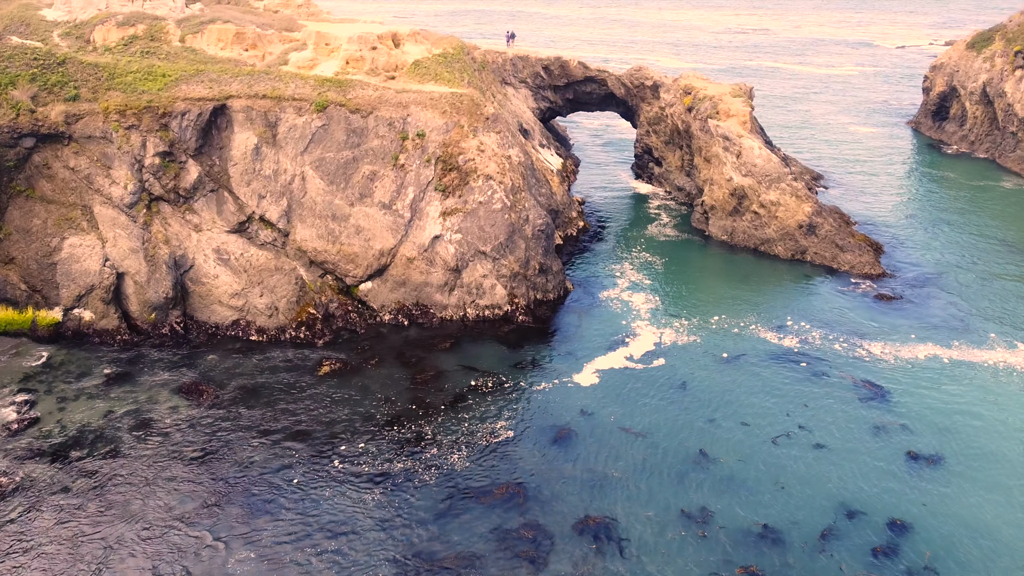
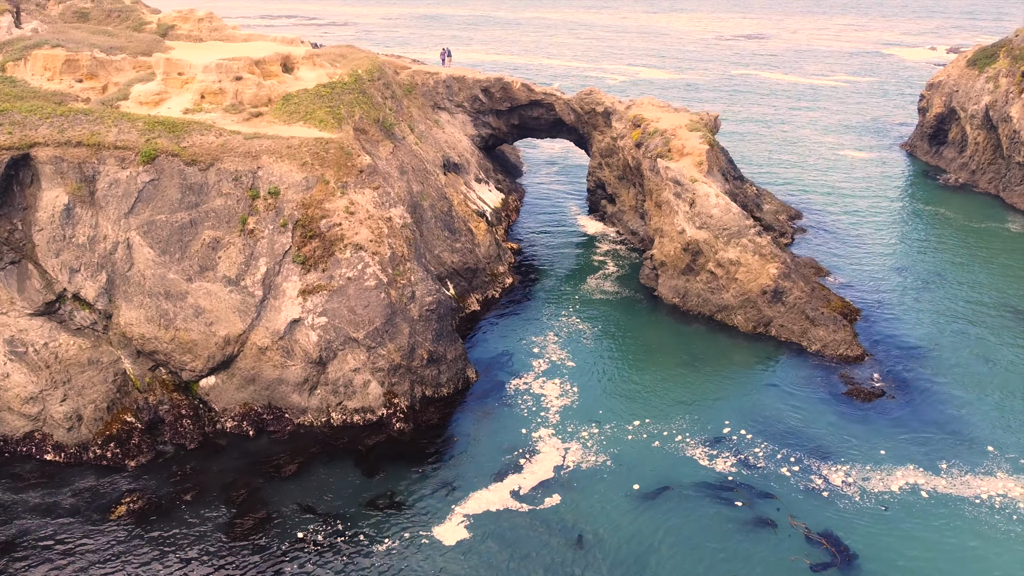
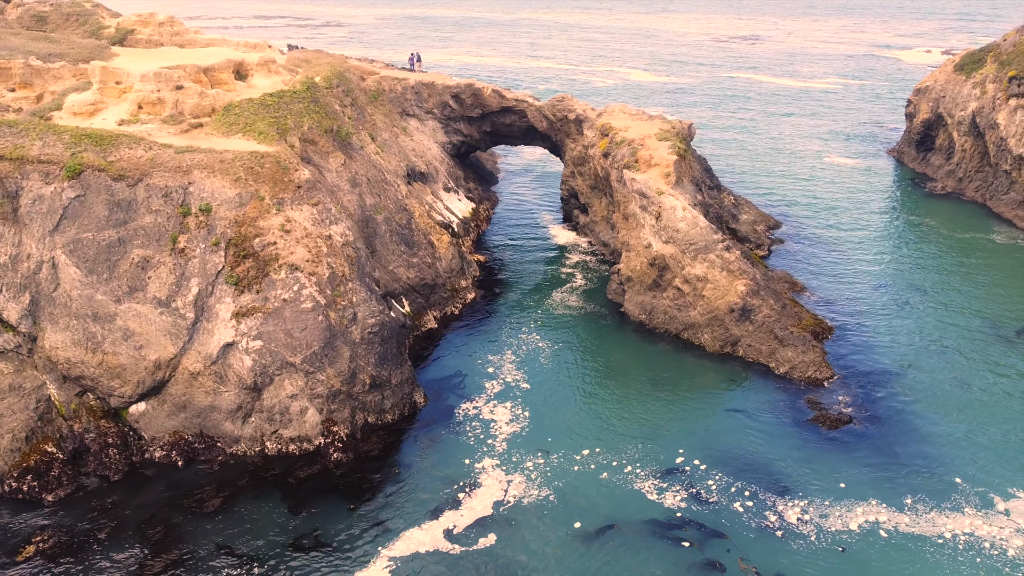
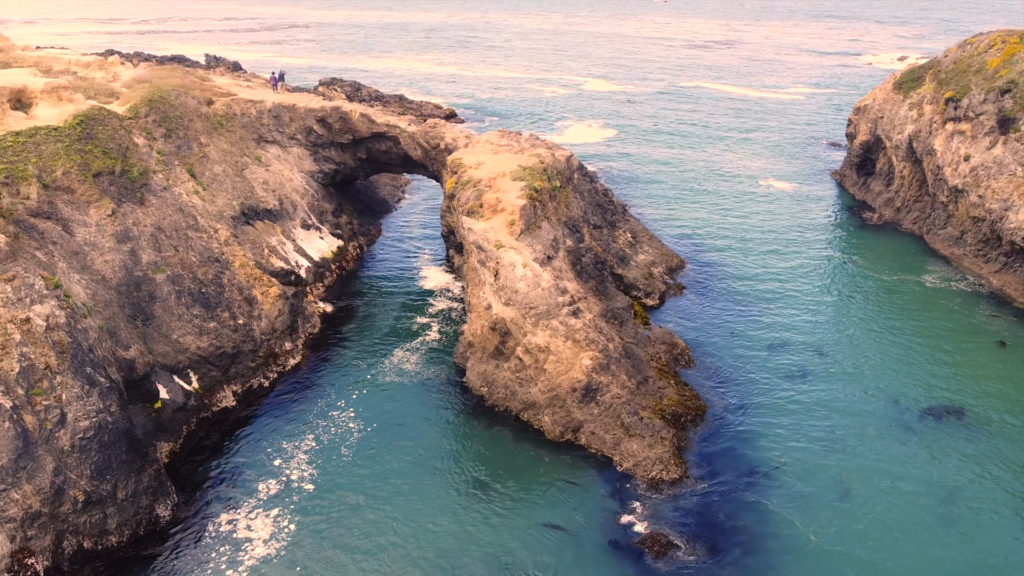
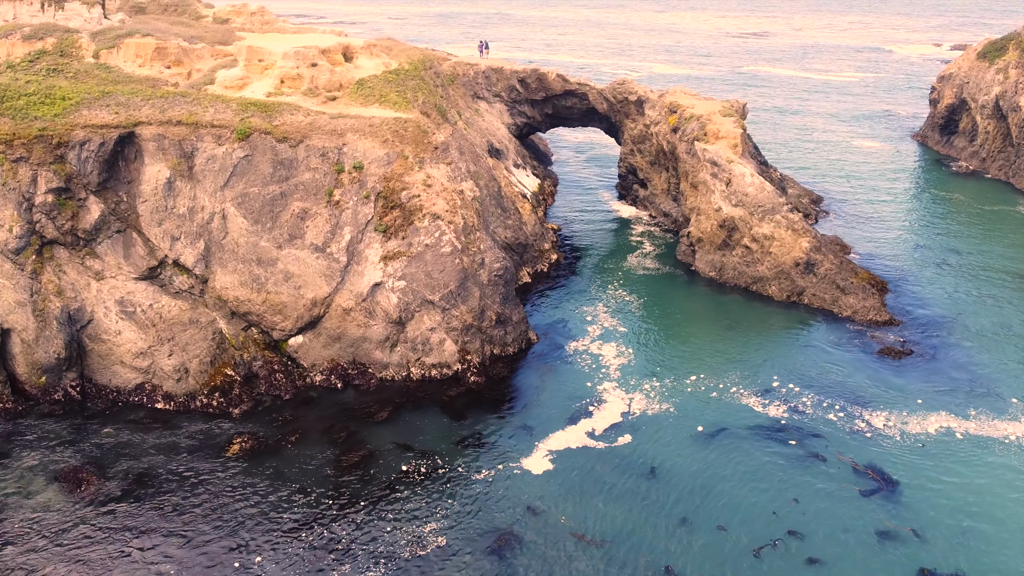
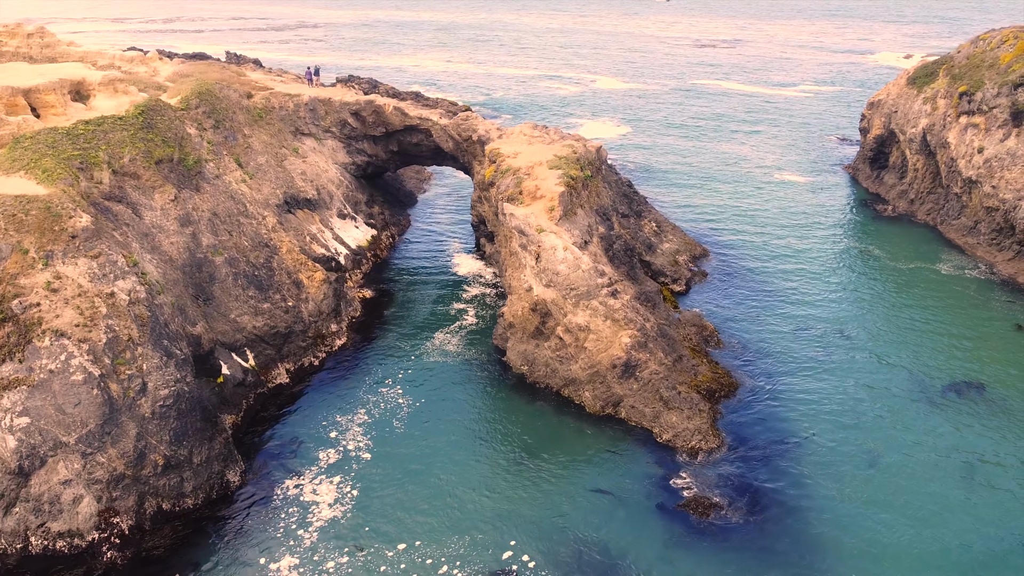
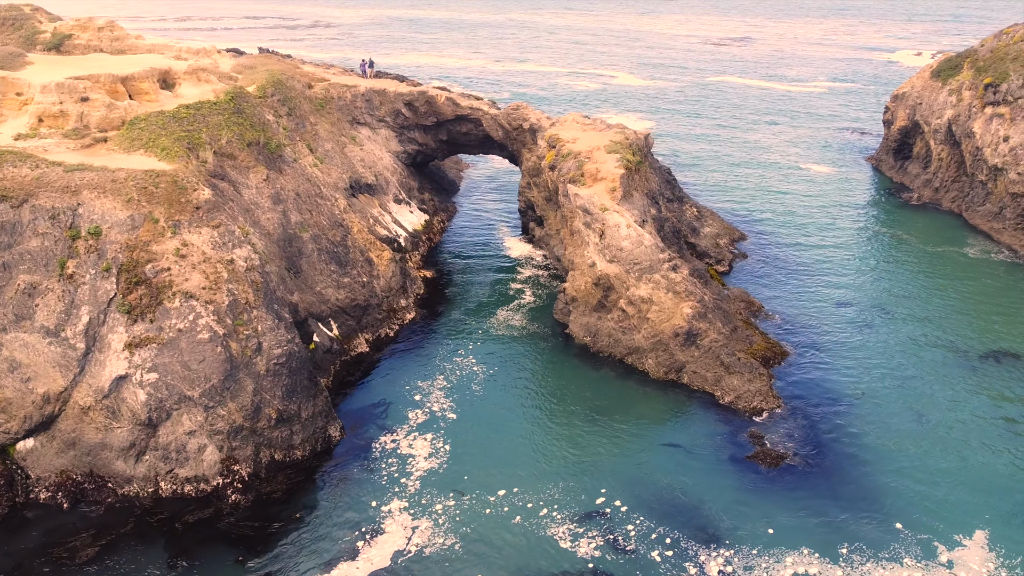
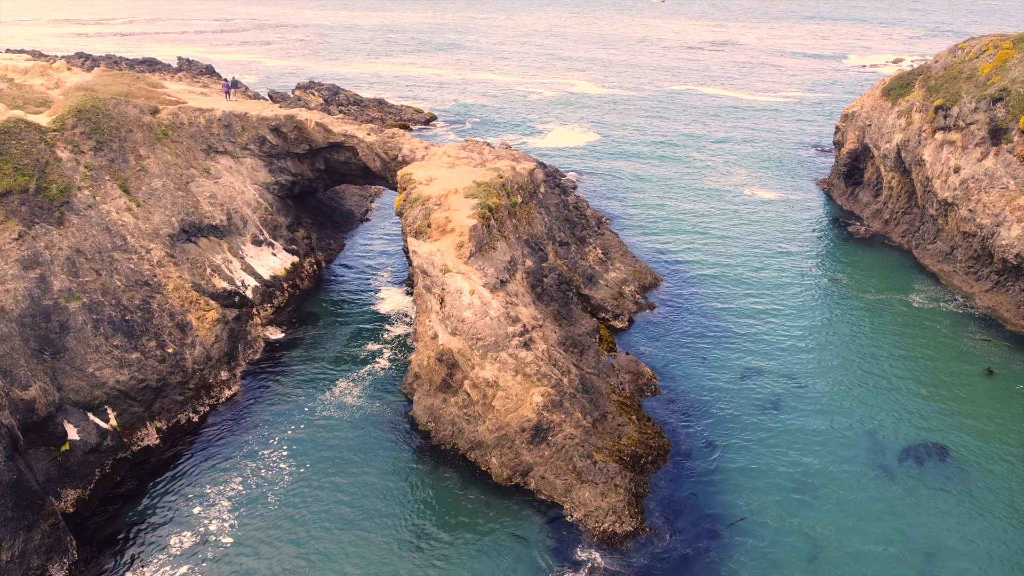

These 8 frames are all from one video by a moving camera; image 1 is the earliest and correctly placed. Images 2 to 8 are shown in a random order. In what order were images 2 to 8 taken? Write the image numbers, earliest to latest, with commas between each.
5, 2, 3, 7, 6, 4, 8
